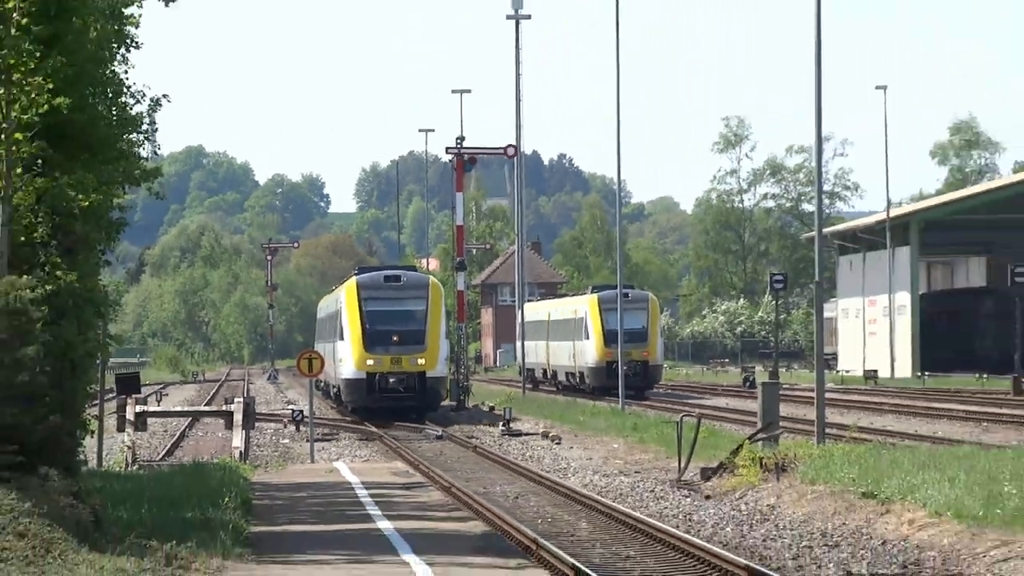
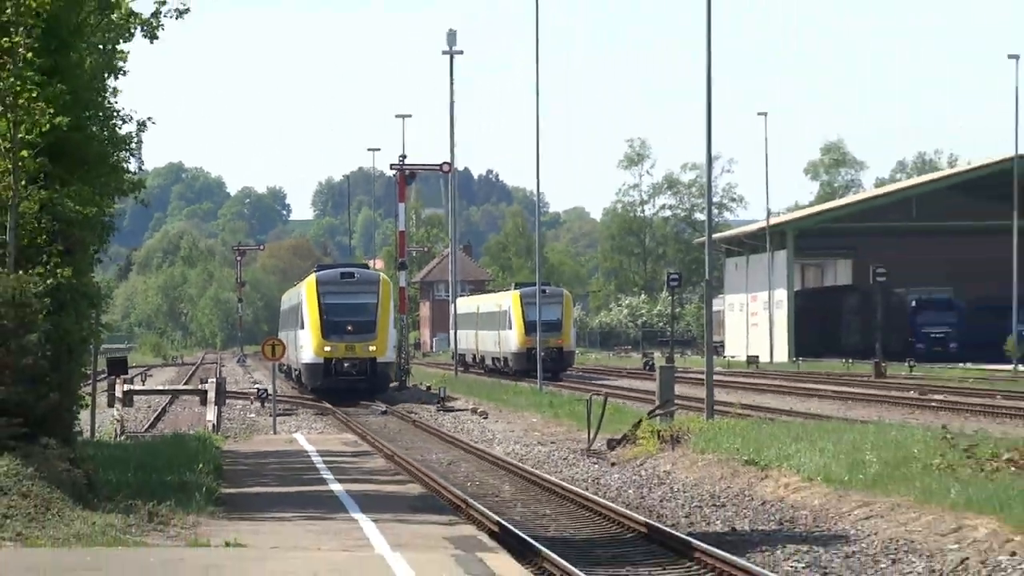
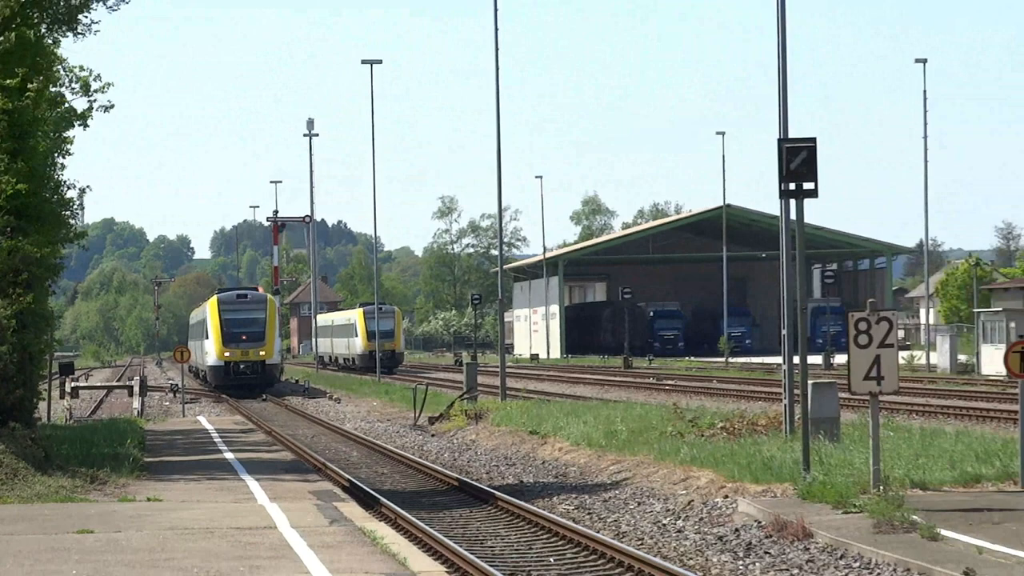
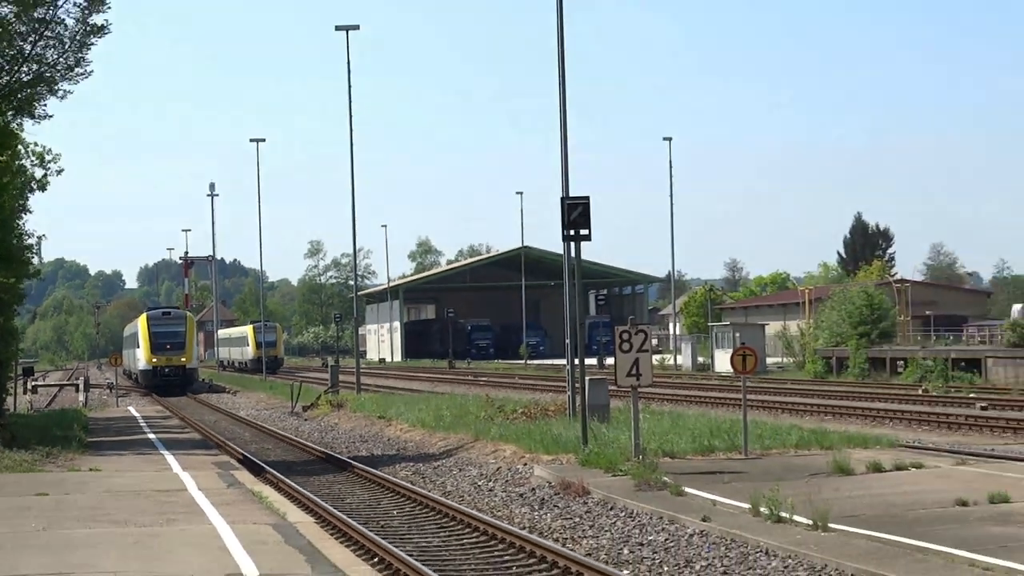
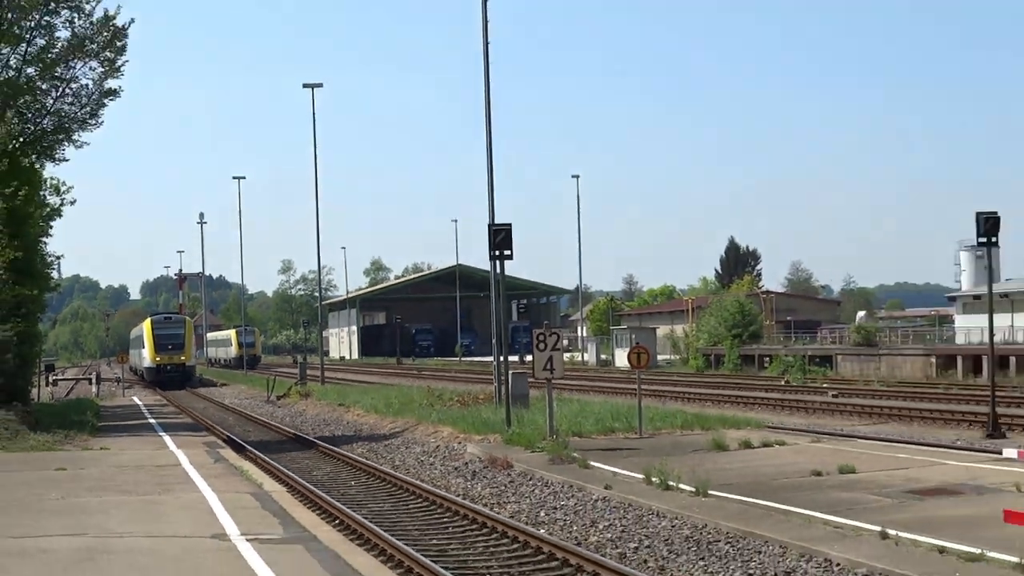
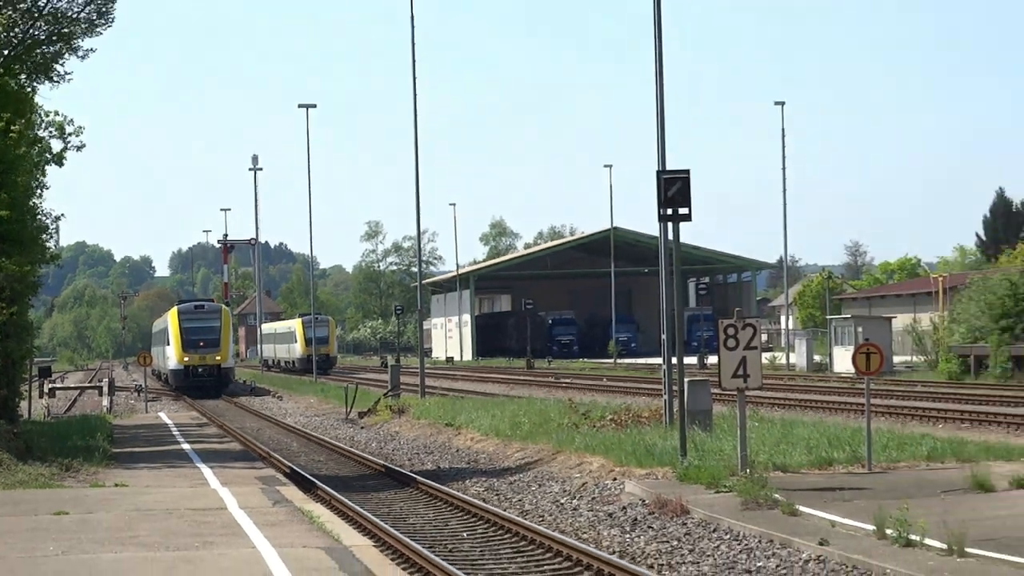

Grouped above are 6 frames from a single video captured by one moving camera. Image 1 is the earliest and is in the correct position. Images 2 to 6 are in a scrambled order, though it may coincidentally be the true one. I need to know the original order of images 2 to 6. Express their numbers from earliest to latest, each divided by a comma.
2, 3, 6, 4, 5
